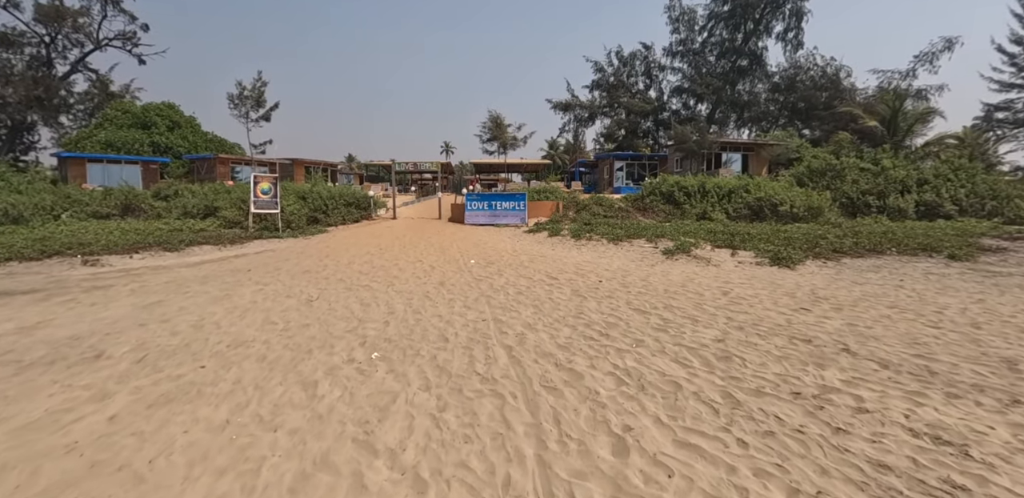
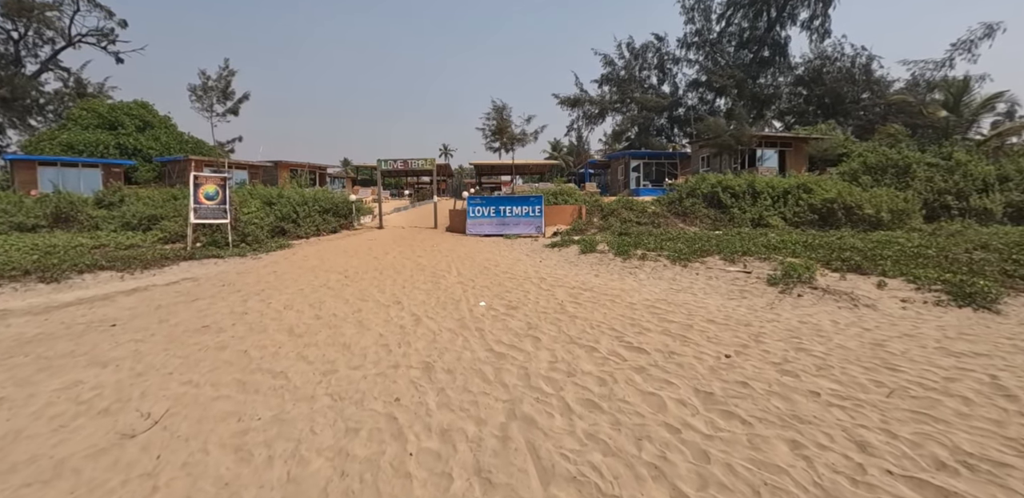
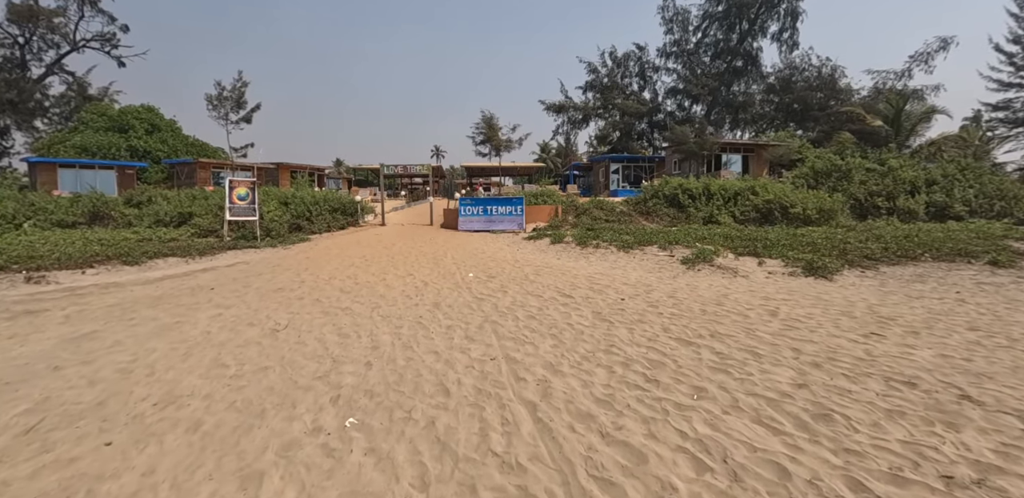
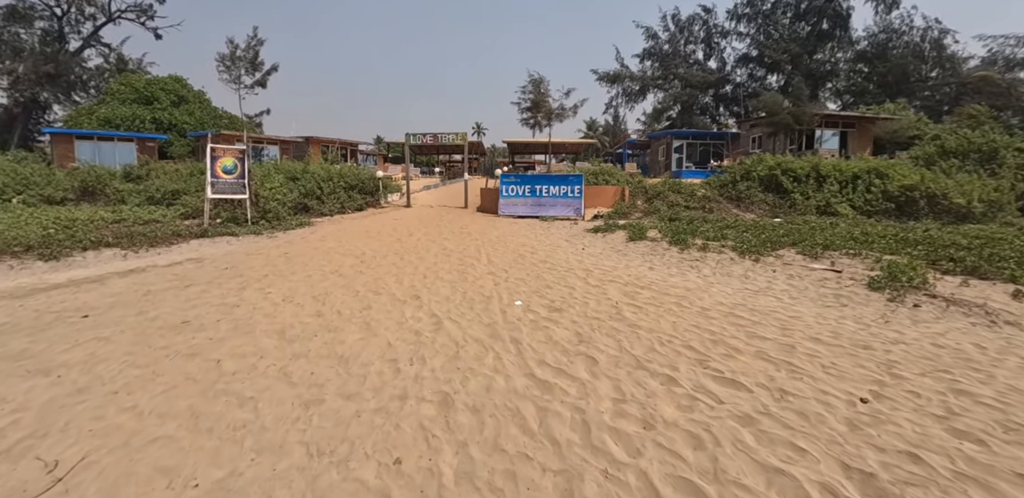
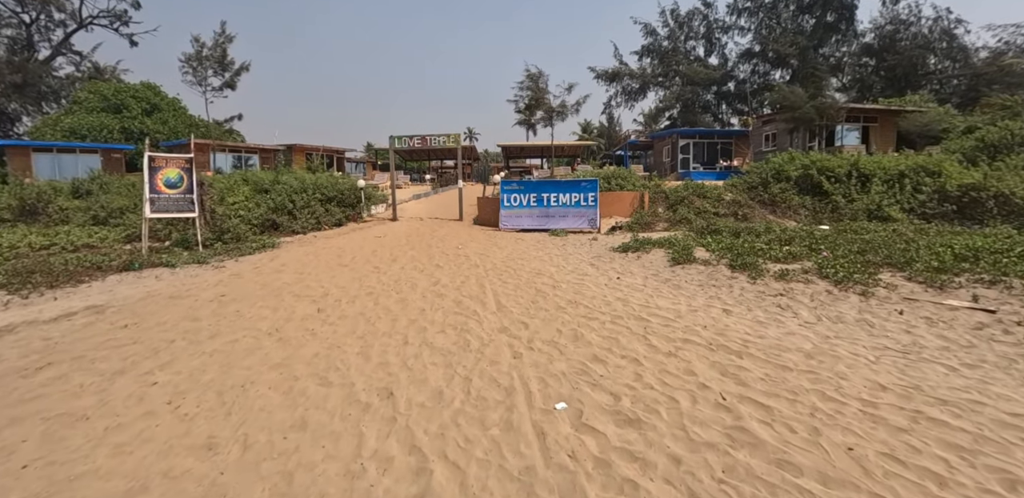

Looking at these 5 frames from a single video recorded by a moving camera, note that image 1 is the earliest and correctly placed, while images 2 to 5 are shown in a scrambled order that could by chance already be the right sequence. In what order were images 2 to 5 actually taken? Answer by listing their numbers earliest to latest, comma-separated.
3, 2, 4, 5
